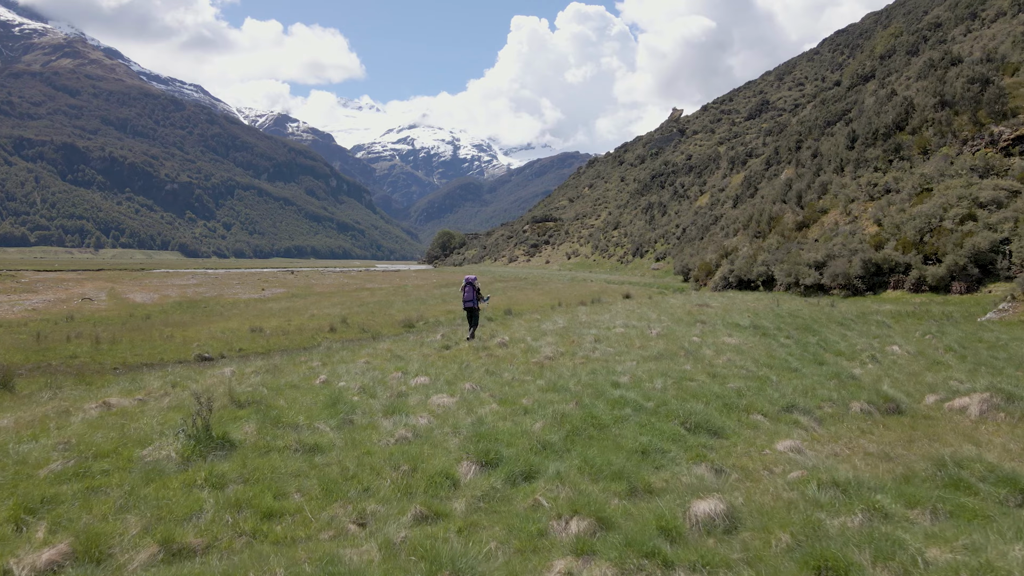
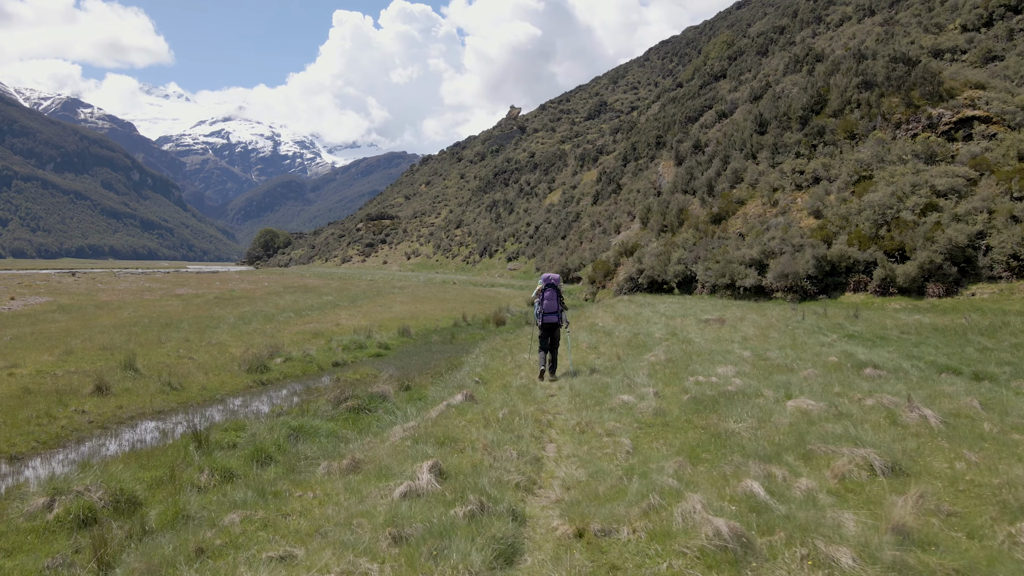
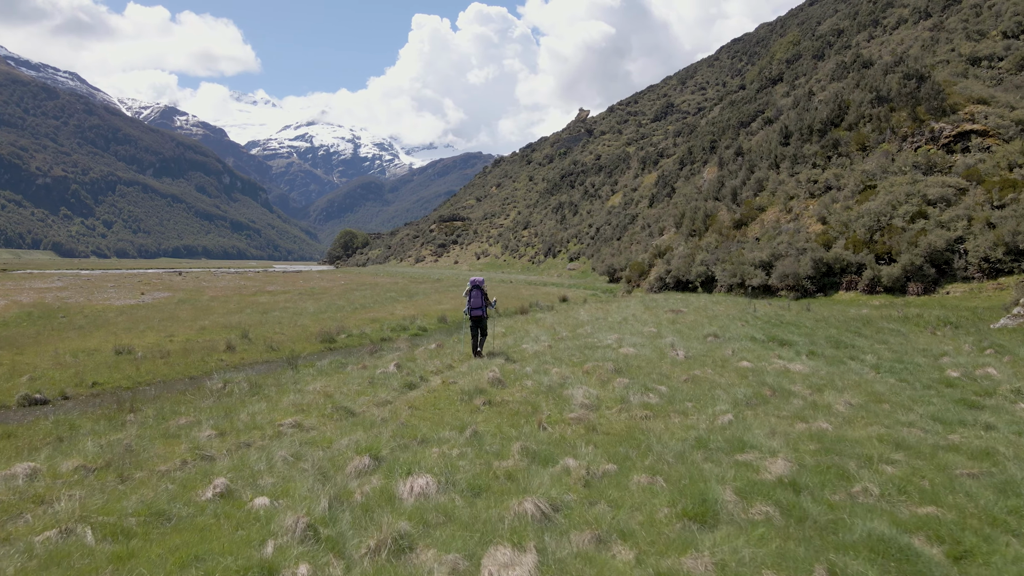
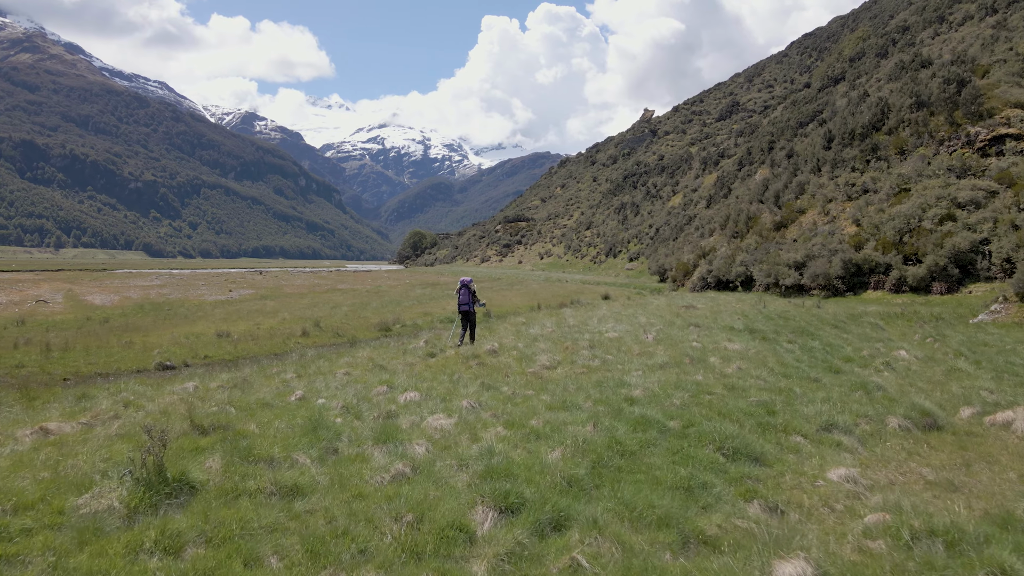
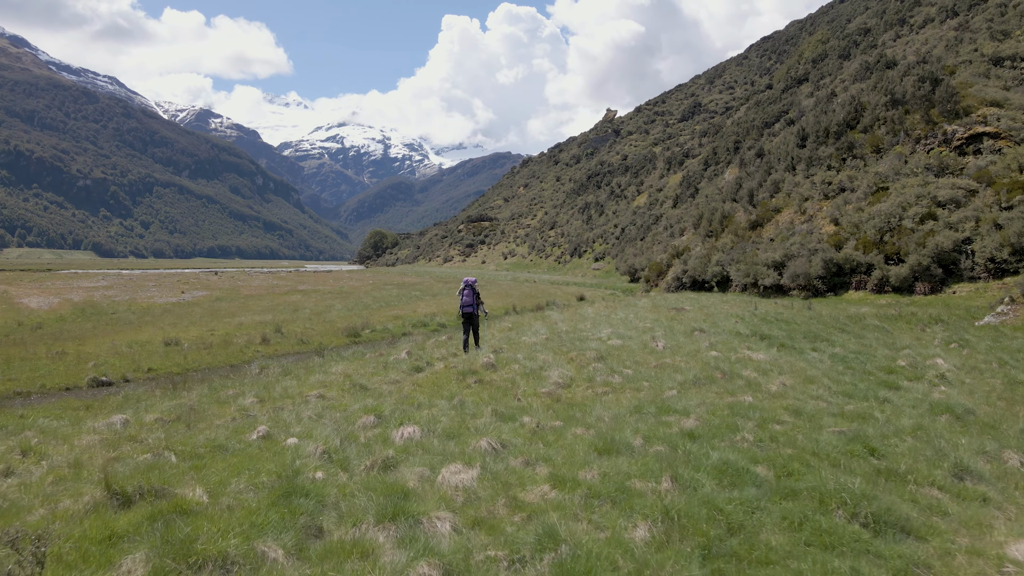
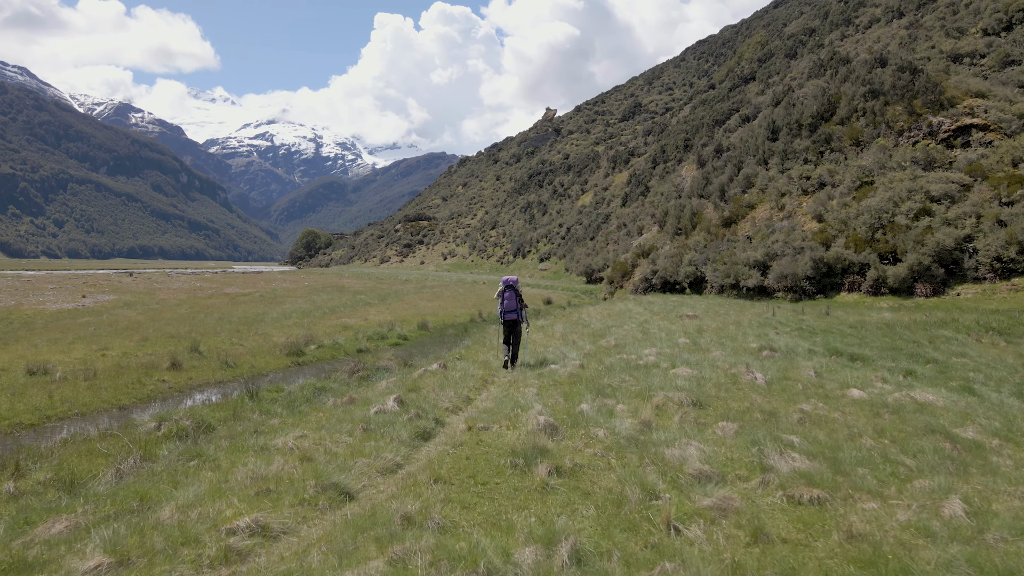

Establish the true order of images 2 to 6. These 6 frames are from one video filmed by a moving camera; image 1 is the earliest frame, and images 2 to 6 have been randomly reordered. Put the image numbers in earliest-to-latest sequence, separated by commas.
4, 5, 3, 6, 2
